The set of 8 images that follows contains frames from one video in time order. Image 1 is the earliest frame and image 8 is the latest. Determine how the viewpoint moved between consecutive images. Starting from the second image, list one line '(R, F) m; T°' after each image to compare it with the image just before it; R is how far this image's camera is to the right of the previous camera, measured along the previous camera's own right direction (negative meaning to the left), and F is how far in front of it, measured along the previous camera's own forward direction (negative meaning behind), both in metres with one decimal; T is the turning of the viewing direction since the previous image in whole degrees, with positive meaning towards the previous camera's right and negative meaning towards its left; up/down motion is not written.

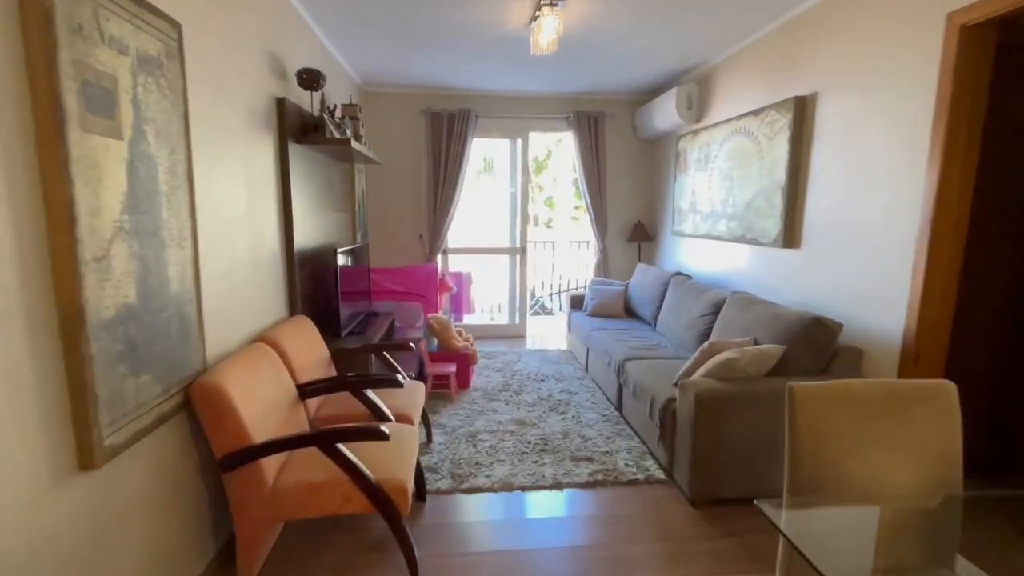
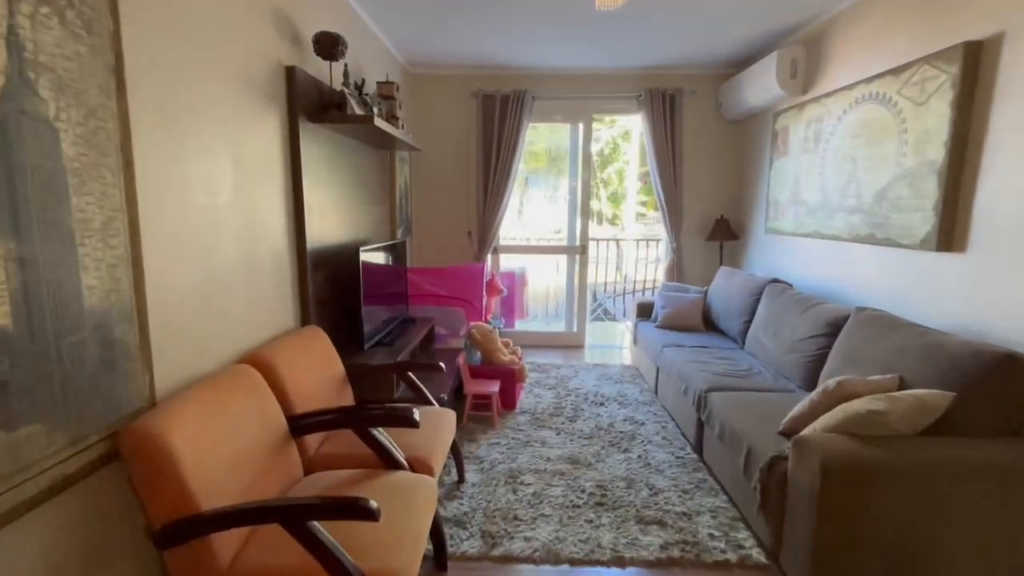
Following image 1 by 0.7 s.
(0.0, +0.6) m; -7°
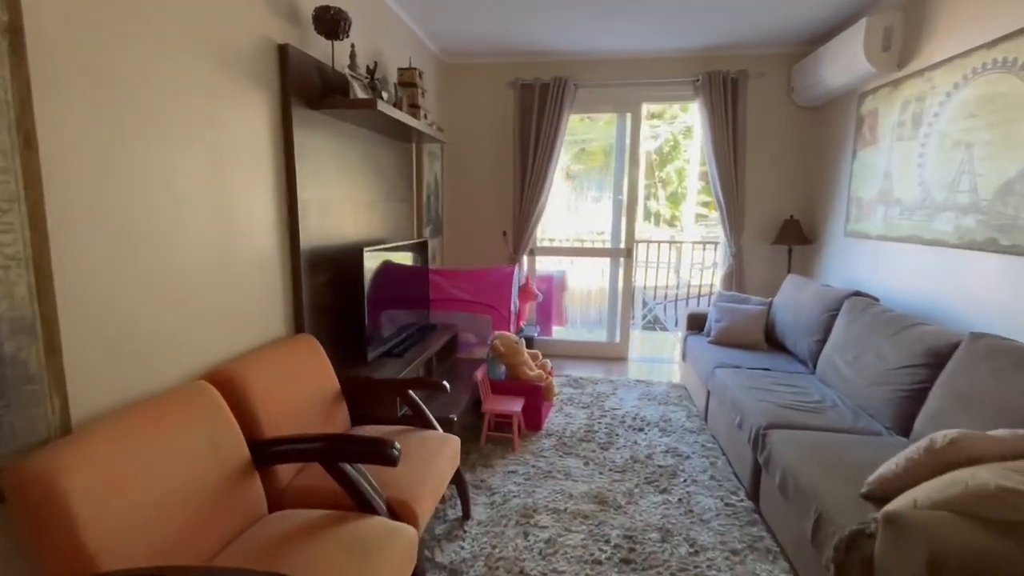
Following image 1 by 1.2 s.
(+0.2, +0.4) m; -7°
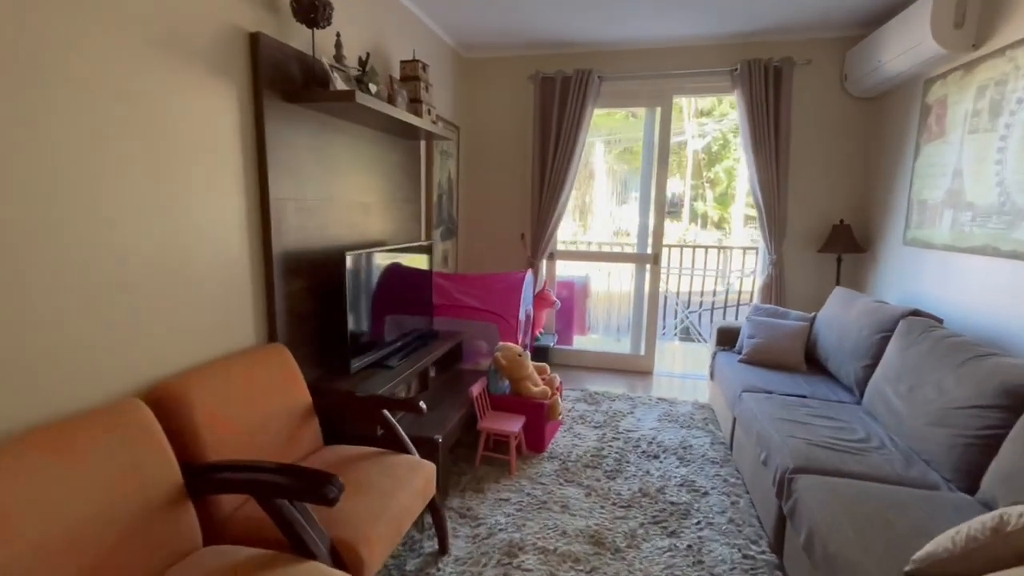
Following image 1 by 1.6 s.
(+0.2, +0.2) m; -5°
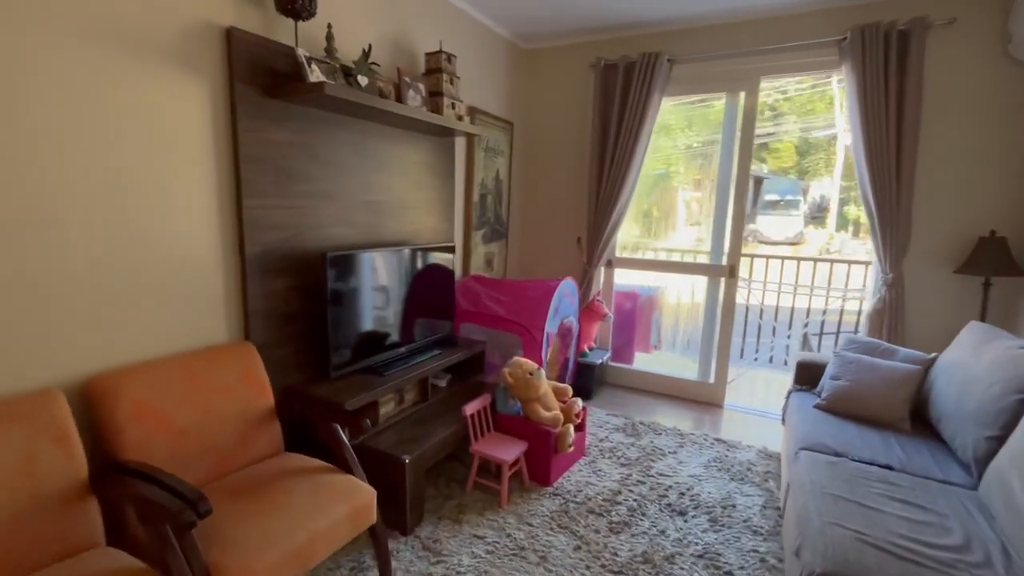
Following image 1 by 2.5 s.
(+0.6, +0.3) m; -14°
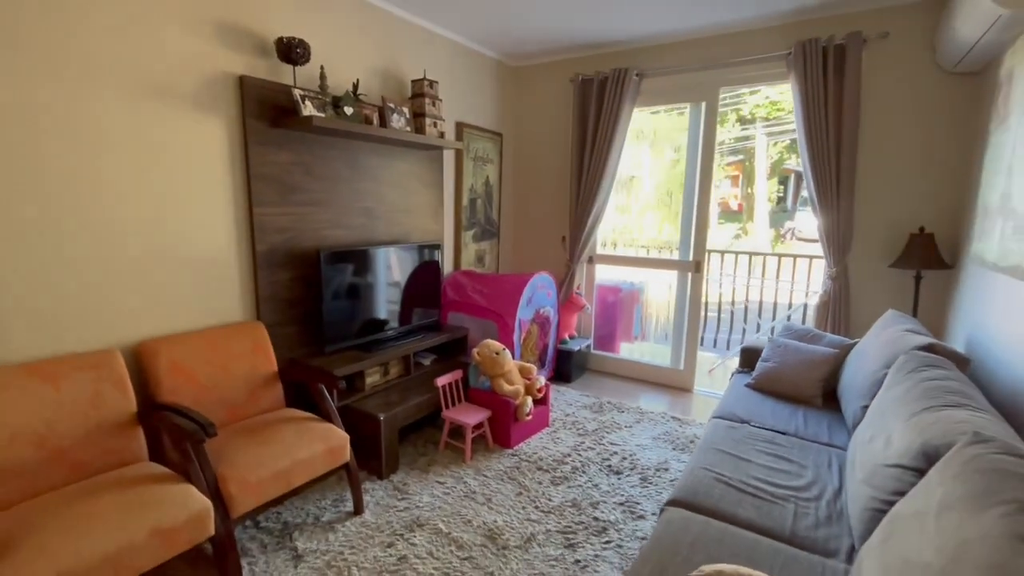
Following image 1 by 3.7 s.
(+0.4, -0.4) m; -5°
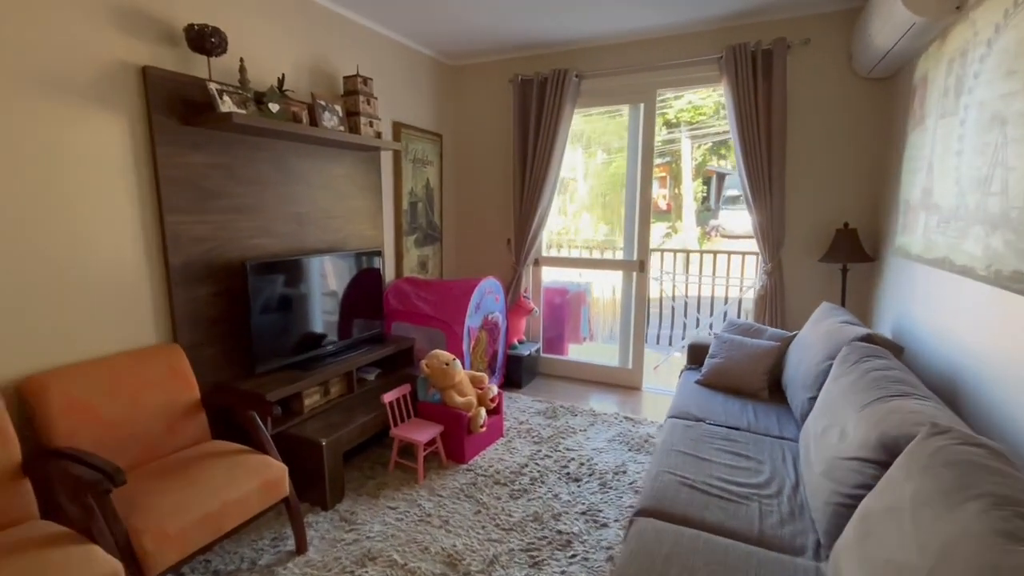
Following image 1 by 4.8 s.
(0.0, +0.1) m; +7°
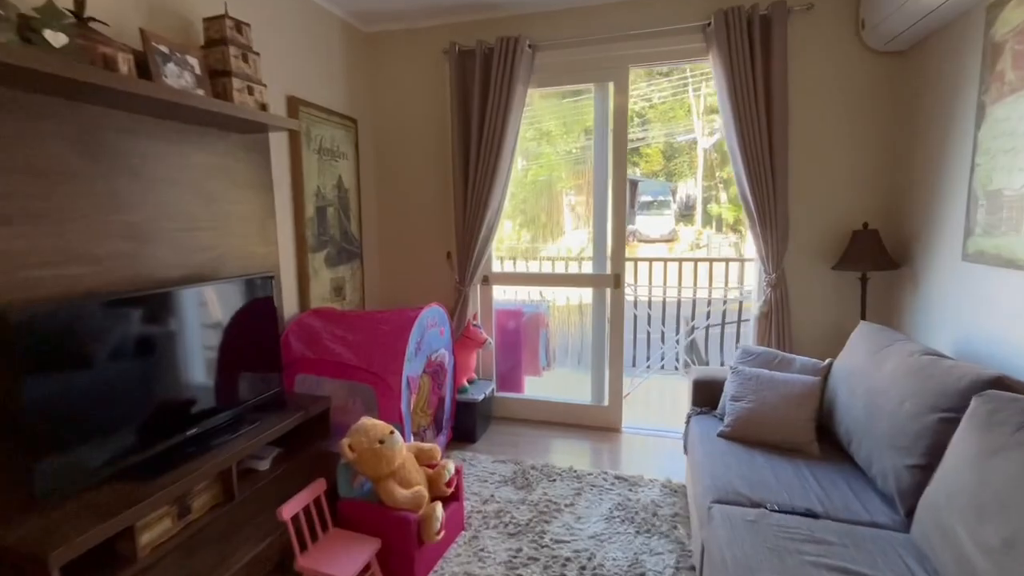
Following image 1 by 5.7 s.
(-0.2, +0.8) m; +10°
